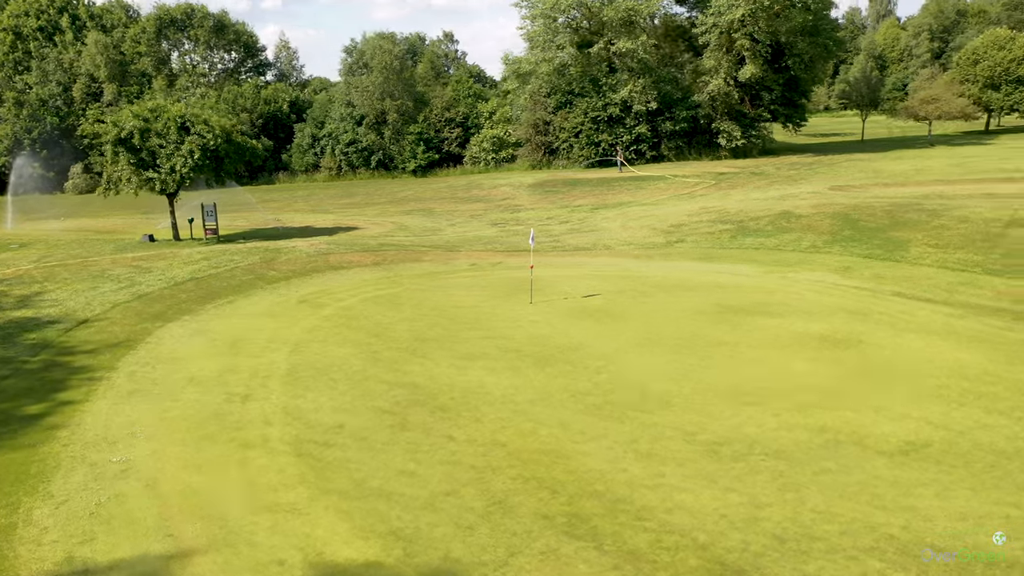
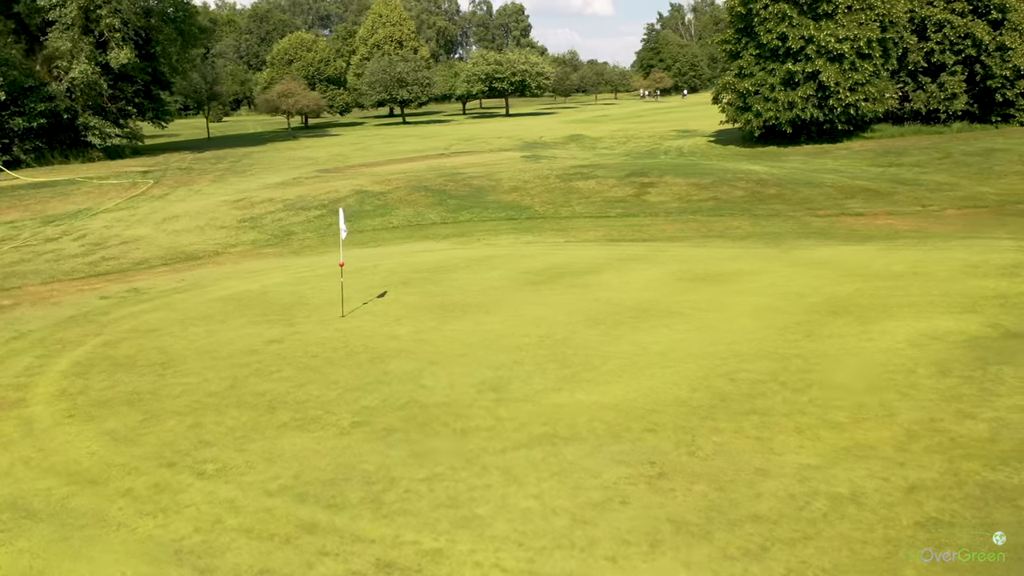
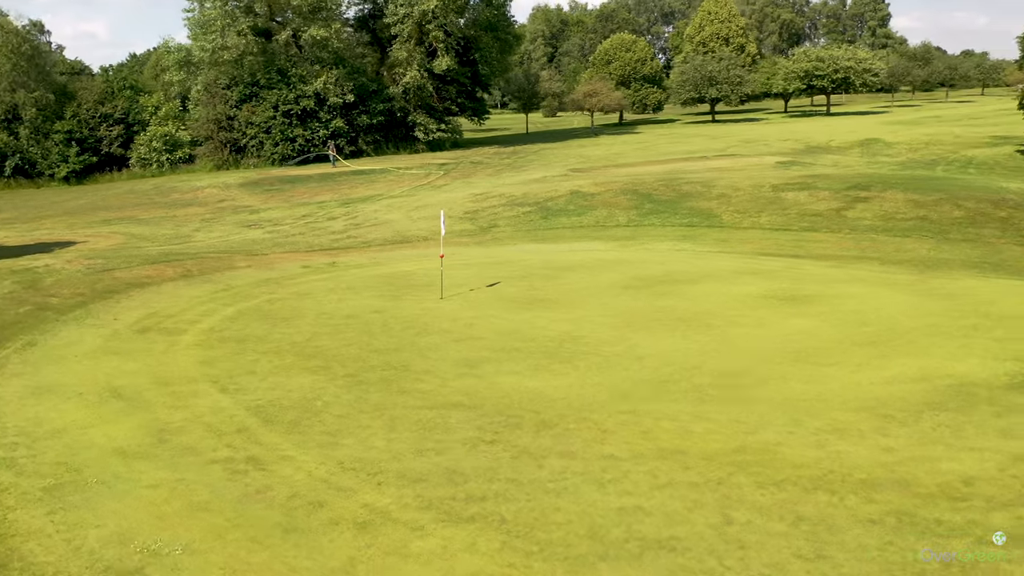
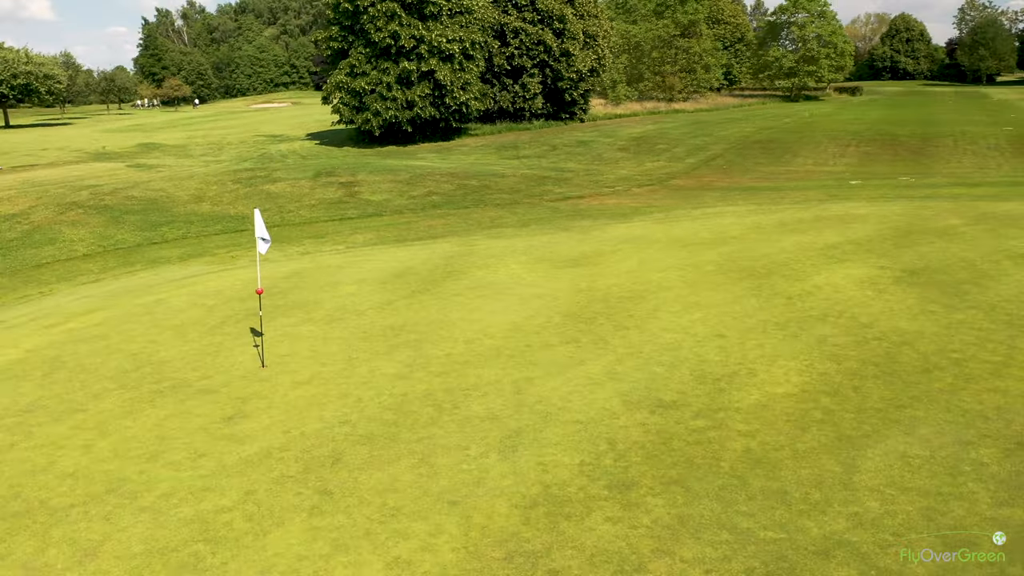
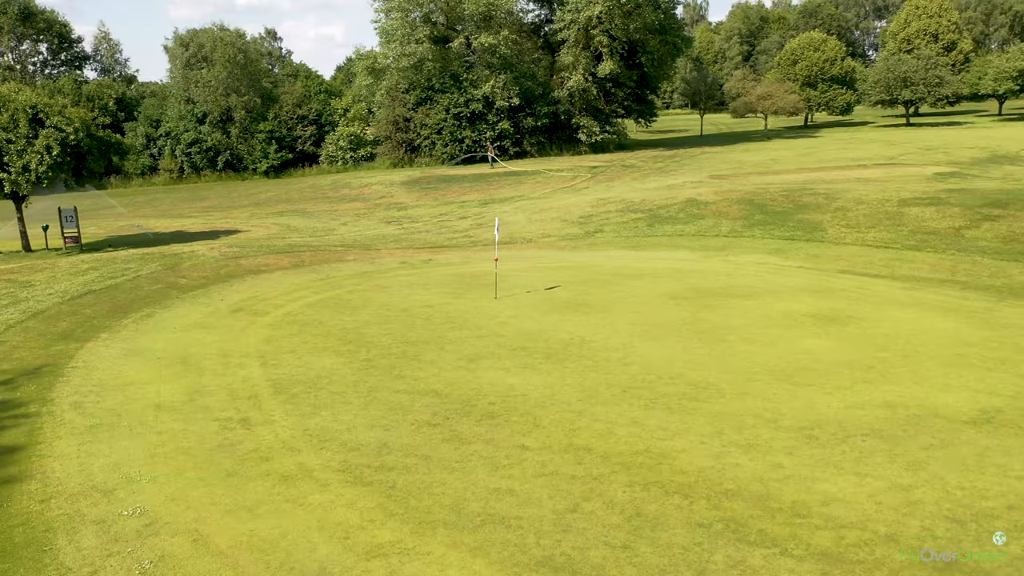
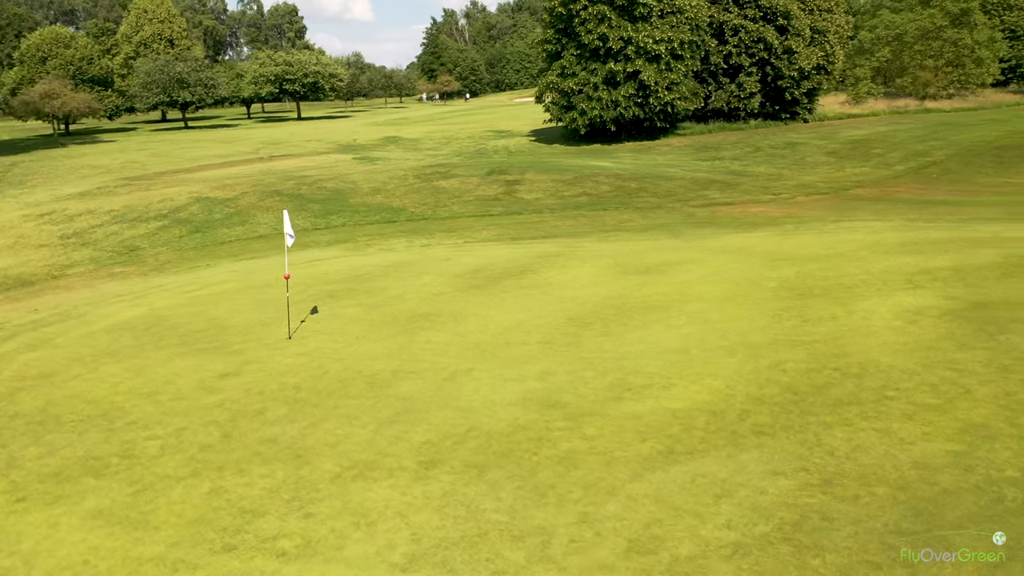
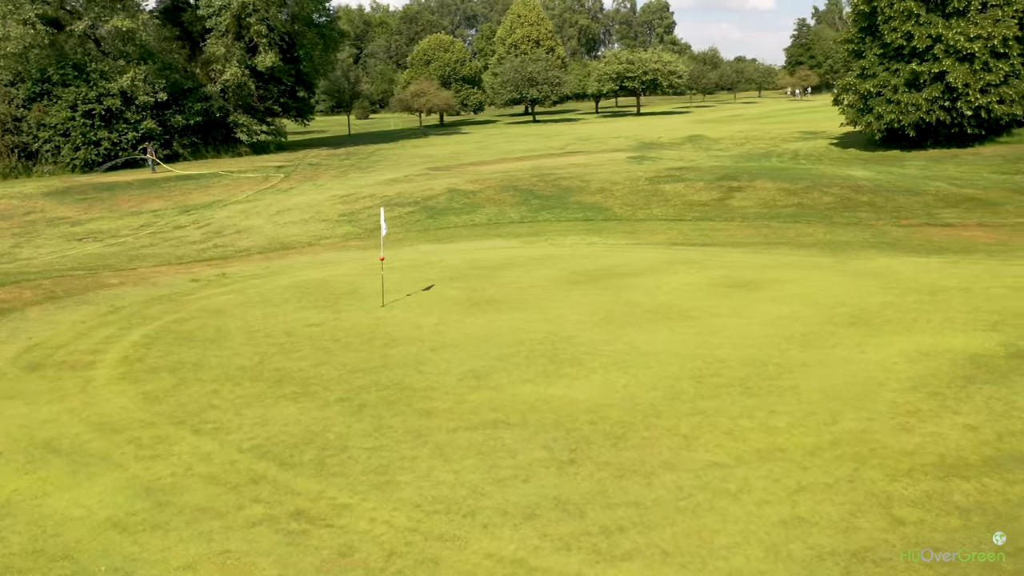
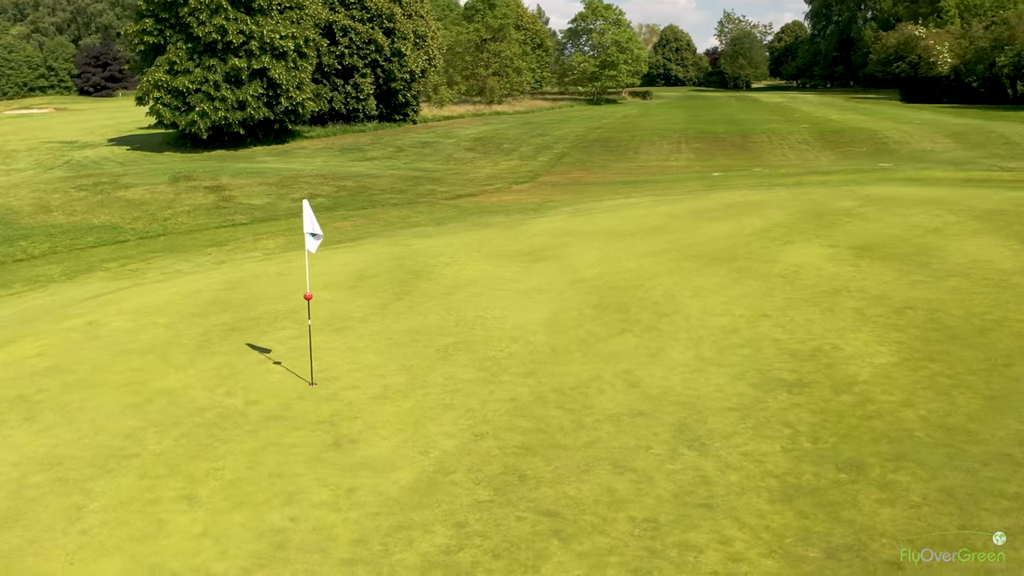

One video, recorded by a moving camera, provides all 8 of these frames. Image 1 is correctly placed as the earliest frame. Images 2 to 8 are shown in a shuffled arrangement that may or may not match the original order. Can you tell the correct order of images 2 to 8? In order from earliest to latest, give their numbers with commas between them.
5, 3, 7, 2, 6, 4, 8
